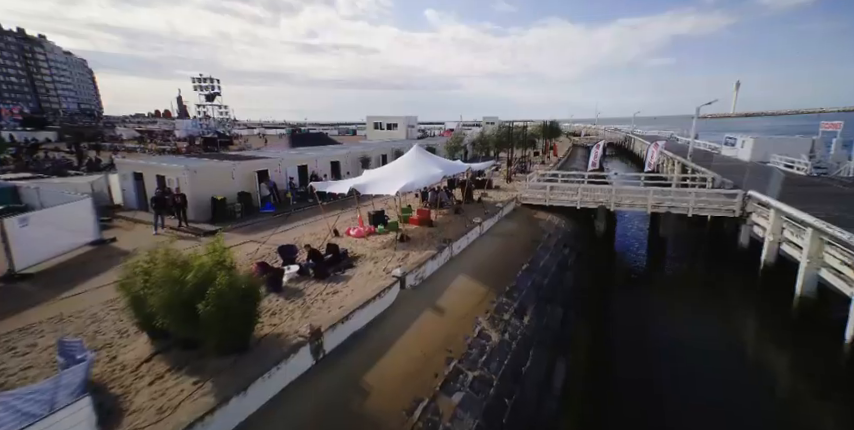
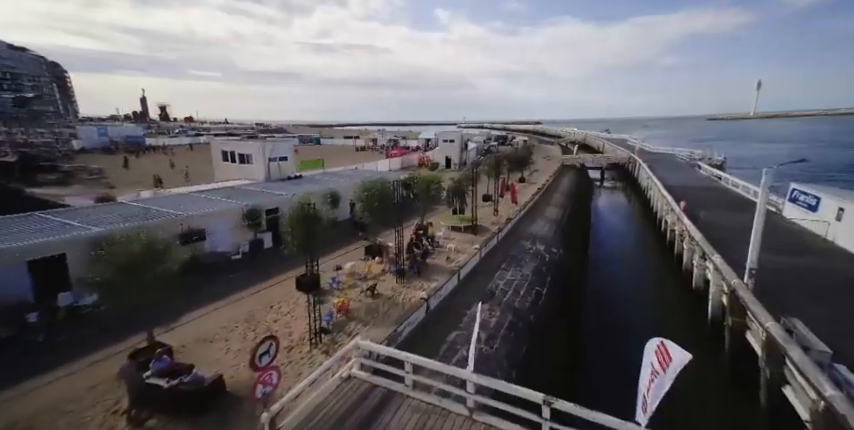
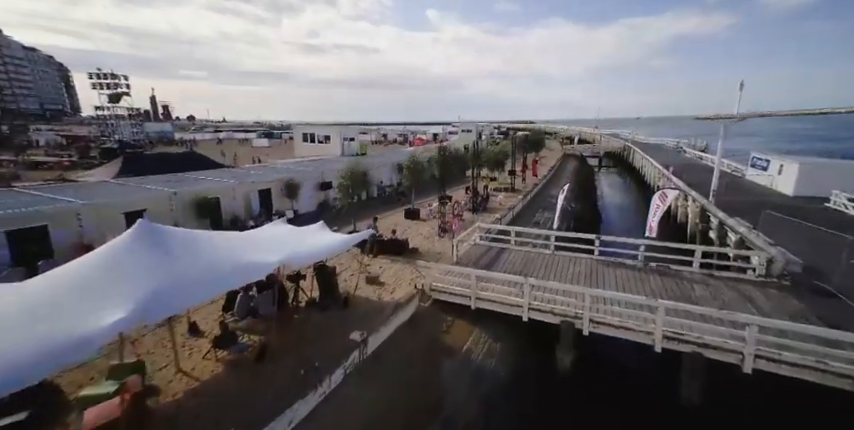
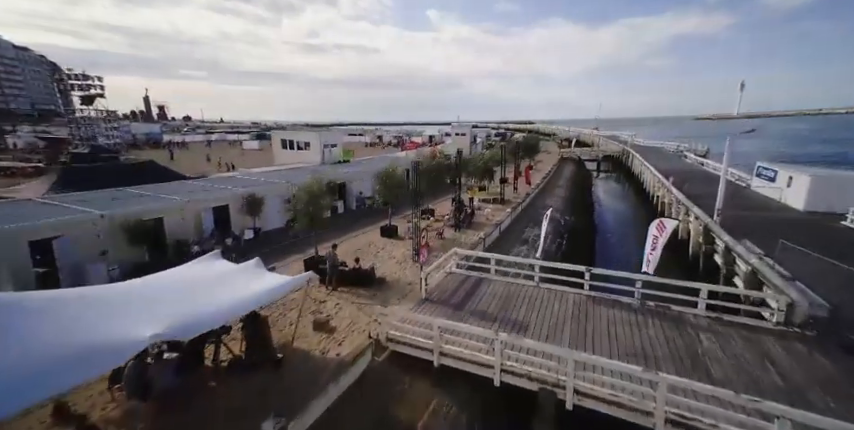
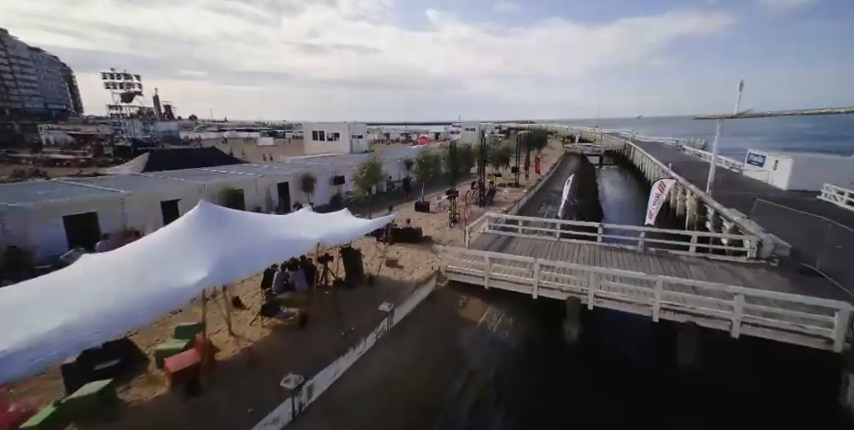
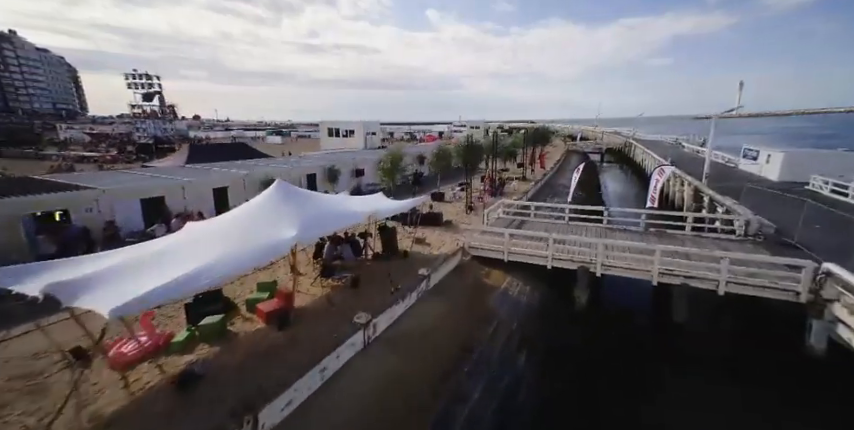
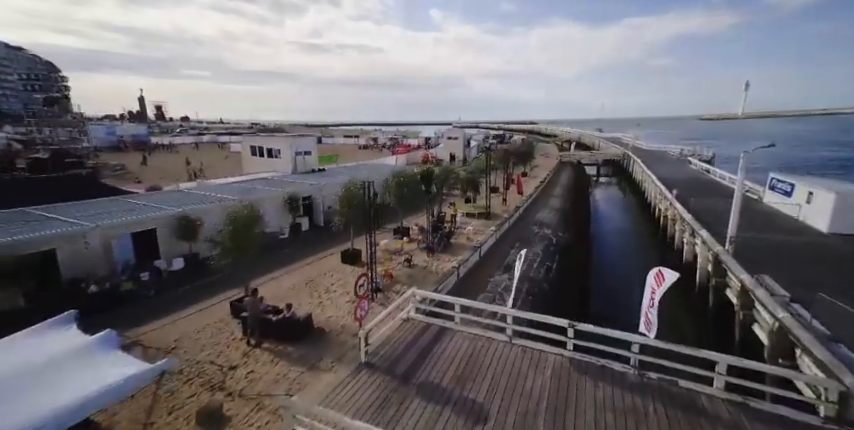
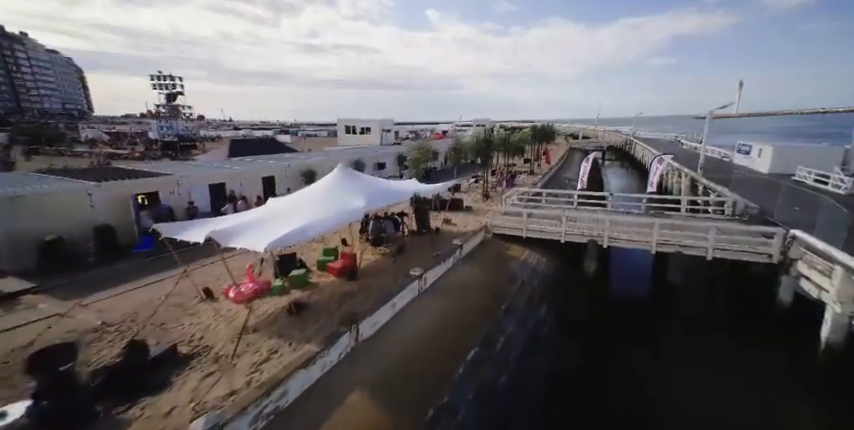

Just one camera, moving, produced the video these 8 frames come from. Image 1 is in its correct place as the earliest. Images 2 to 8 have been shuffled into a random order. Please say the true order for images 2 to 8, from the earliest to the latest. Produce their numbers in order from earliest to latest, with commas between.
8, 6, 5, 3, 4, 7, 2
